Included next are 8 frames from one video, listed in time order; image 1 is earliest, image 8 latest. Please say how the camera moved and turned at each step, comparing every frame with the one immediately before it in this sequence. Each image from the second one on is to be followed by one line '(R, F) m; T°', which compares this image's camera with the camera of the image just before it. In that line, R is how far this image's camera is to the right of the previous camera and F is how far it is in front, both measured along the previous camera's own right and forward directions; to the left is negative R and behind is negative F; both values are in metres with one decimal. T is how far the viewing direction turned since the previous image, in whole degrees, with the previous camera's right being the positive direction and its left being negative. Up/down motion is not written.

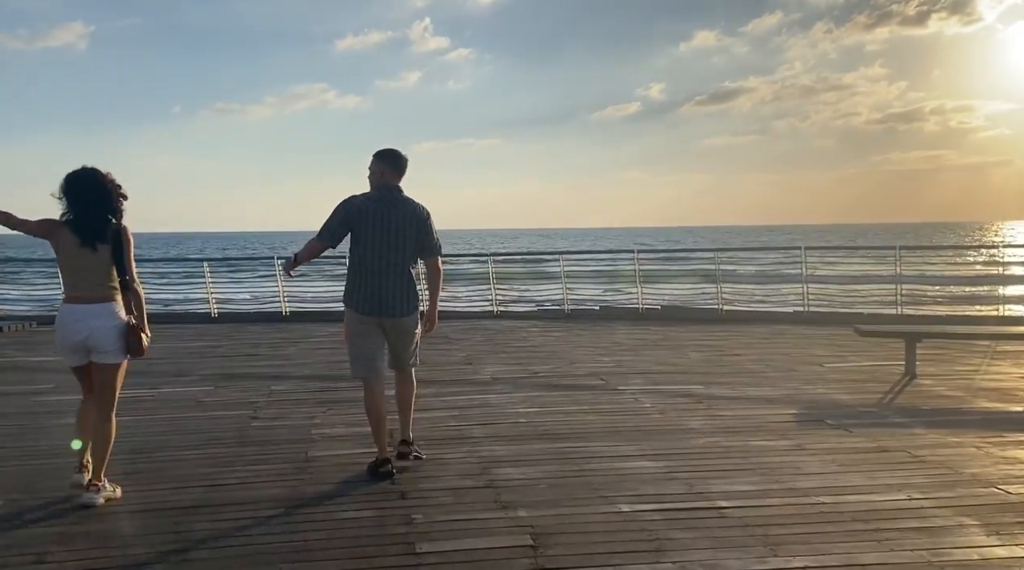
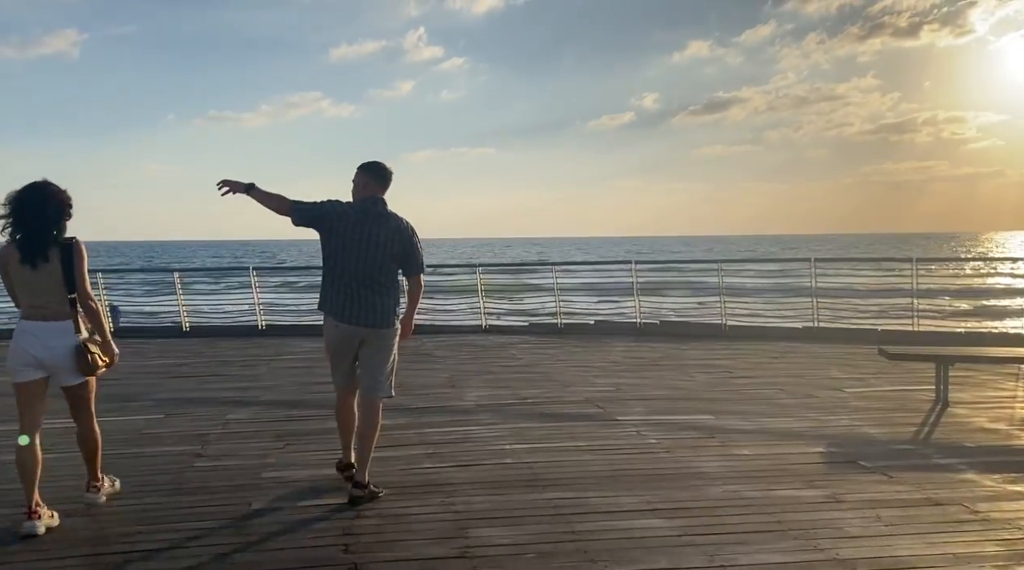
(0.0, +0.7) m; 0°
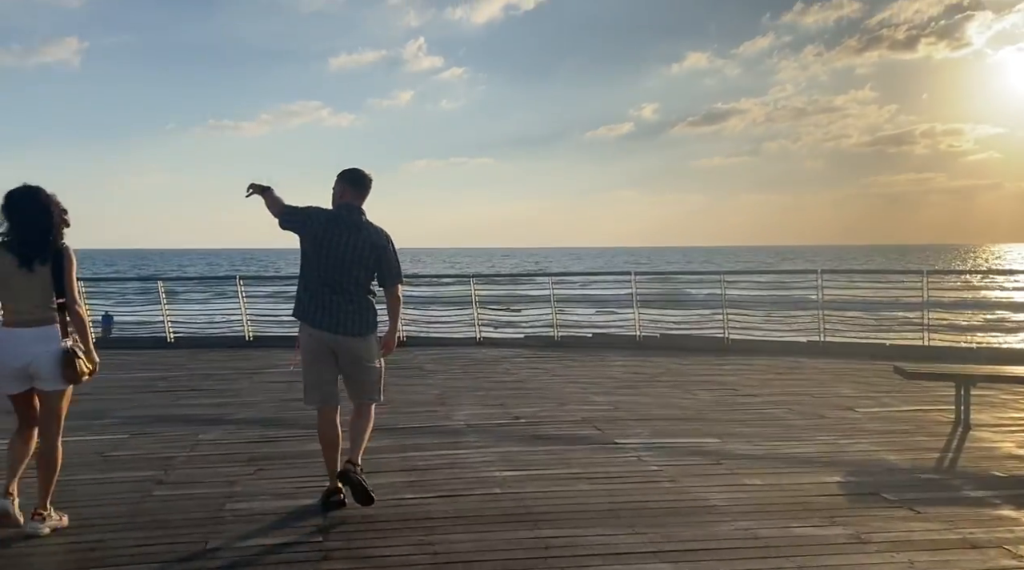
(0.0, +0.4) m; 0°
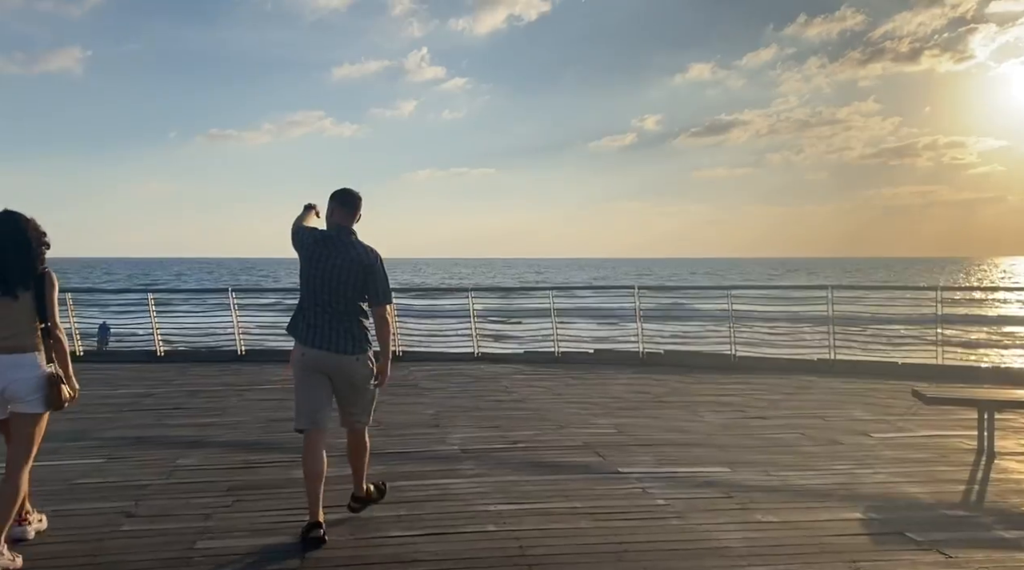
(0.0, +0.3) m; 0°
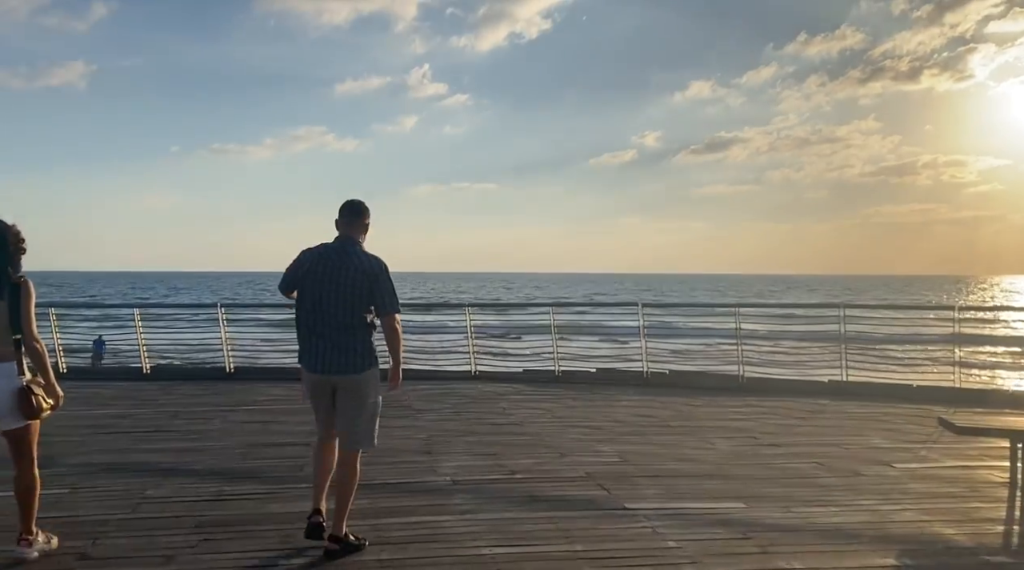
(0.0, +0.4) m; 0°
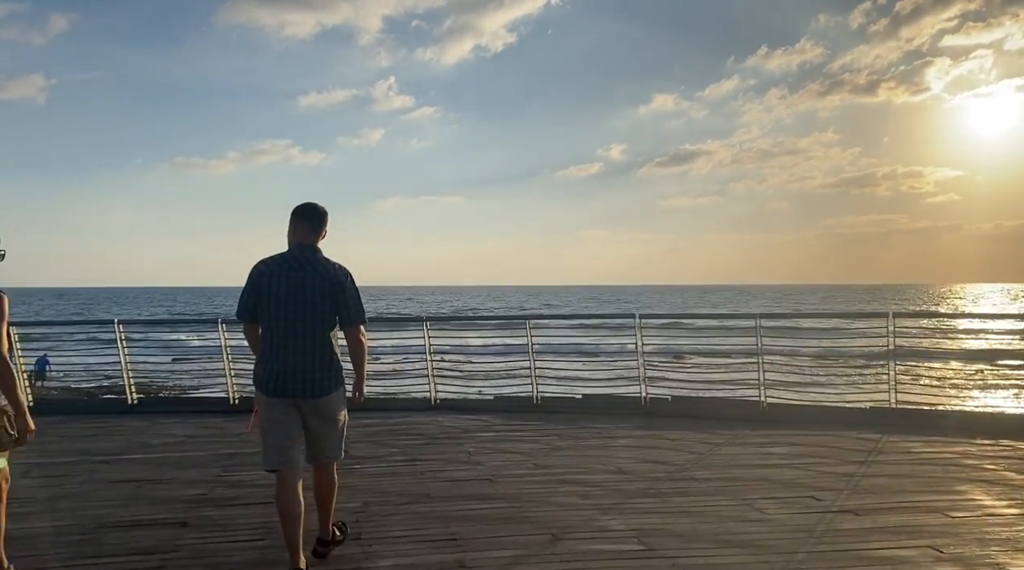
(0.0, +1.8) m; +2°
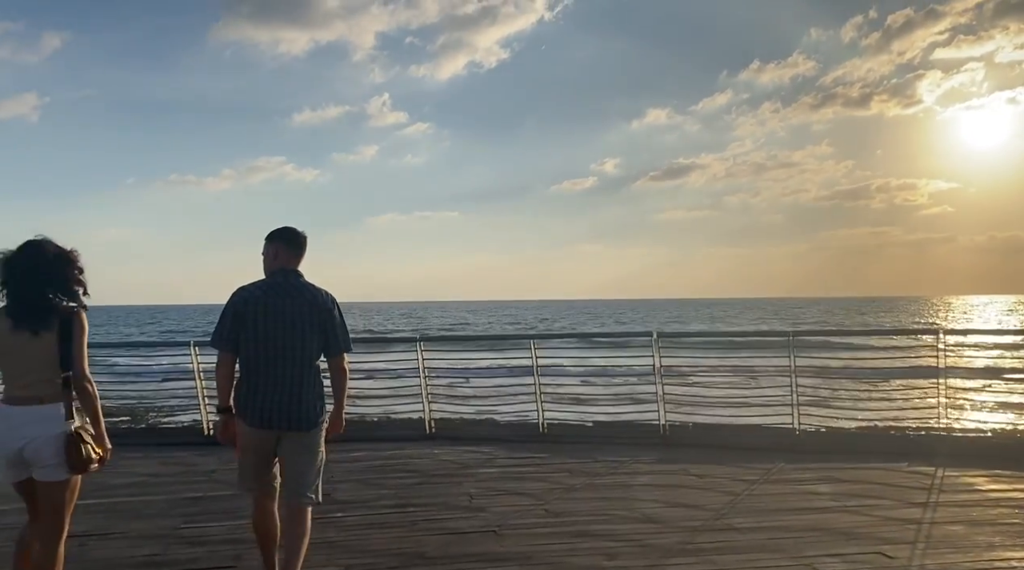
(-0.1, +0.7) m; 0°
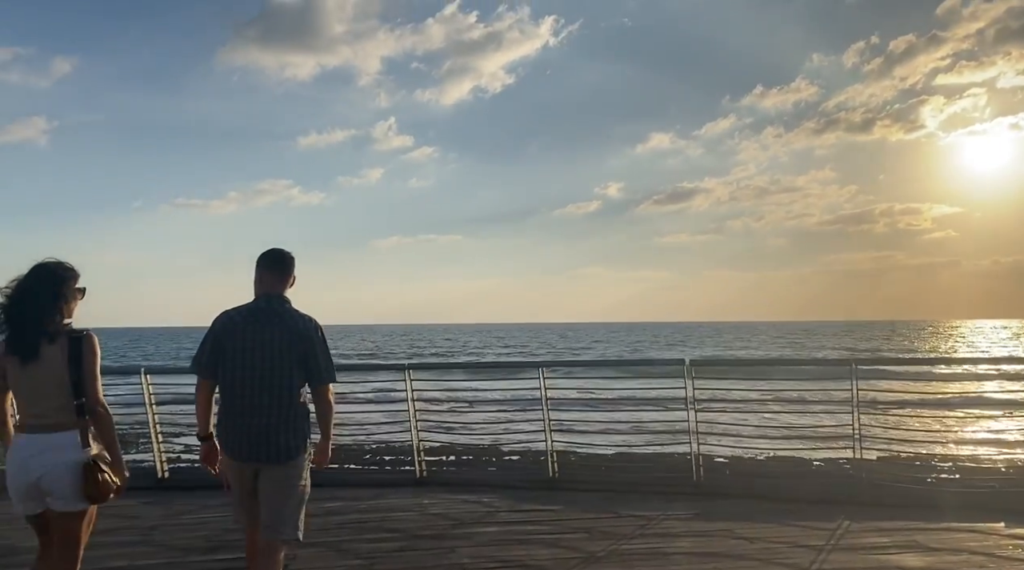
(0.0, +1.1) m; 0°
